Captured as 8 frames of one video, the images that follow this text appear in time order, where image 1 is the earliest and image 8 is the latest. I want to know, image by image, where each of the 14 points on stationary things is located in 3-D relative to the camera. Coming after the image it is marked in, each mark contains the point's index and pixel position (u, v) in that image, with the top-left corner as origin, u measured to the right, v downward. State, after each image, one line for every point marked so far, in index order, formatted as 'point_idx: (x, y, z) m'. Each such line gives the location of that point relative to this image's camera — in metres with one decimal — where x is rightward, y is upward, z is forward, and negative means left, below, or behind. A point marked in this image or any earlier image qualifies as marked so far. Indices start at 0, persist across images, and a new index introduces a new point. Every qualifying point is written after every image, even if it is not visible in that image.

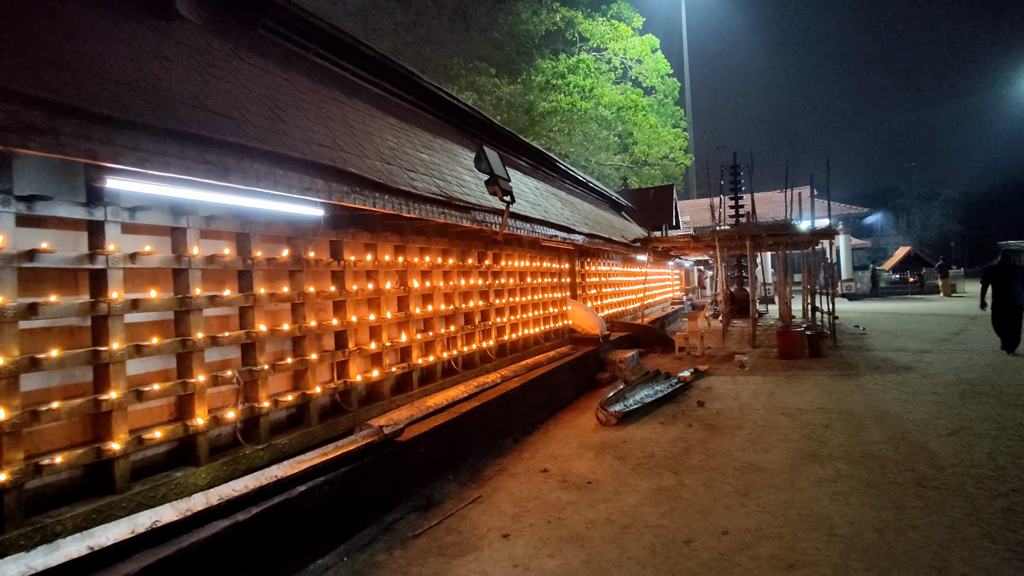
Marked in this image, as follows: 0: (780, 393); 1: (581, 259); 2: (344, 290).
0: (+4.0, -1.6, +9.0) m
1: (+1.5, +0.6, +13.2) m
2: (-1.5, 0.0, +5.3) m
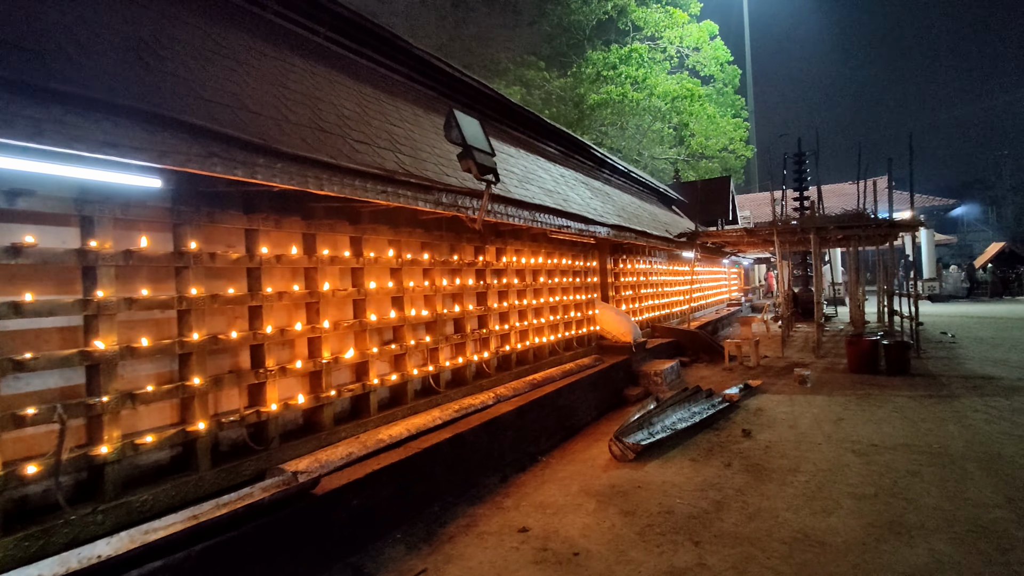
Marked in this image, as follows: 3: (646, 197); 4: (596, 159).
0: (+4.1, -1.6, +7.3) m
1: (+2.0, +0.6, +11.7) m
2: (-1.7, 0.0, +4.1) m
3: (+4.3, +2.9, +19.3) m
4: (+2.1, +3.2, +15.1) m
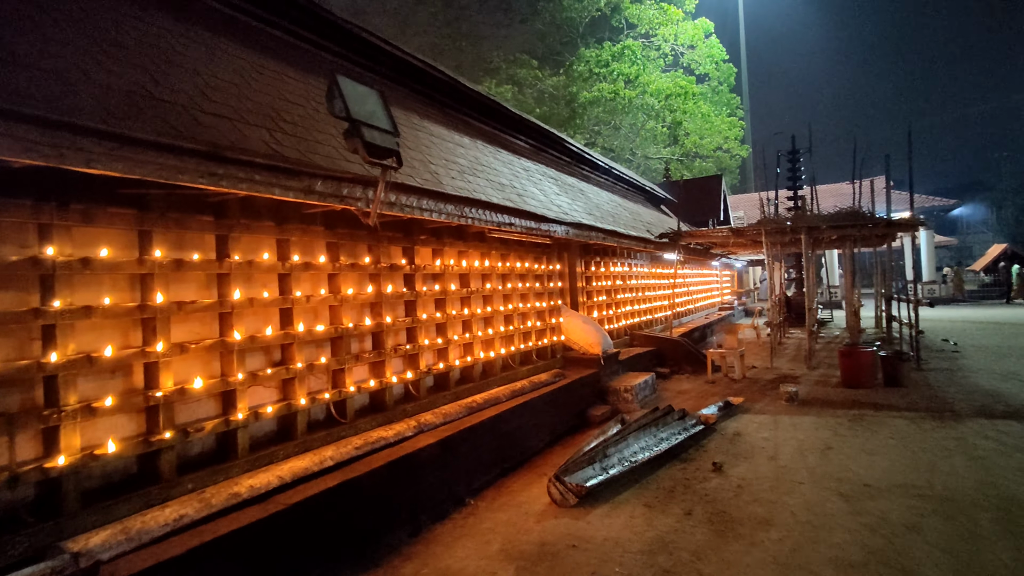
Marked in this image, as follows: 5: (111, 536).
0: (+3.4, -1.7, +6.2) m
1: (+1.3, +0.5, +10.6) m
2: (-2.4, -0.1, +3.1) m
3: (+3.7, +2.8, +18.3) m
4: (+1.5, +3.1, +14.1) m
5: (-2.0, -1.3, +3.0) m
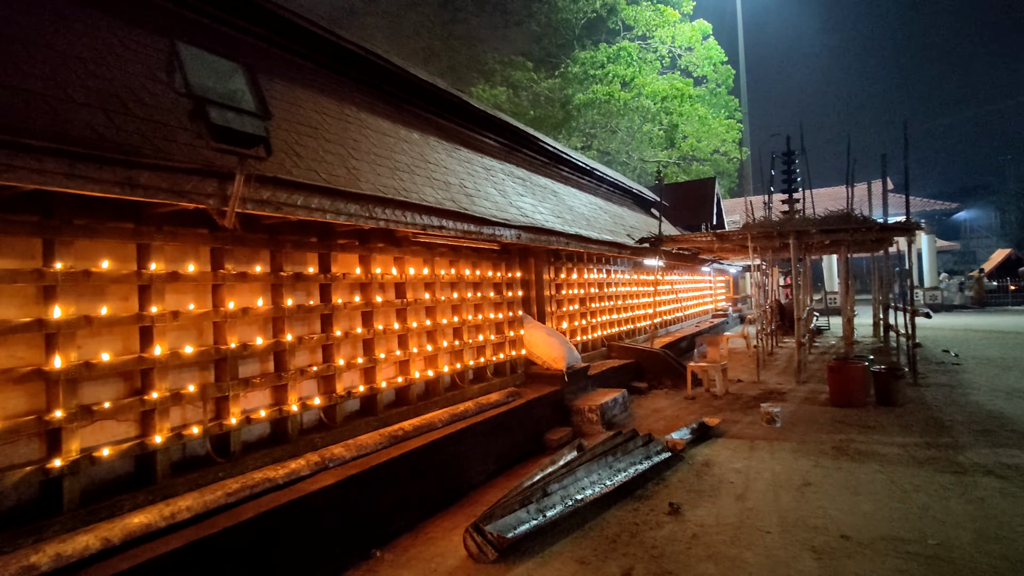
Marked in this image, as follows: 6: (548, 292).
0: (+2.8, -1.8, +5.4) m
1: (+0.7, +0.4, +9.9) m
2: (-3.0, -0.2, +2.4) m
3: (+3.1, +2.6, +17.6) m
4: (+0.9, +3.0, +13.4) m
5: (-2.7, -1.3, +2.3) m
6: (+0.6, -0.1, +9.6) m
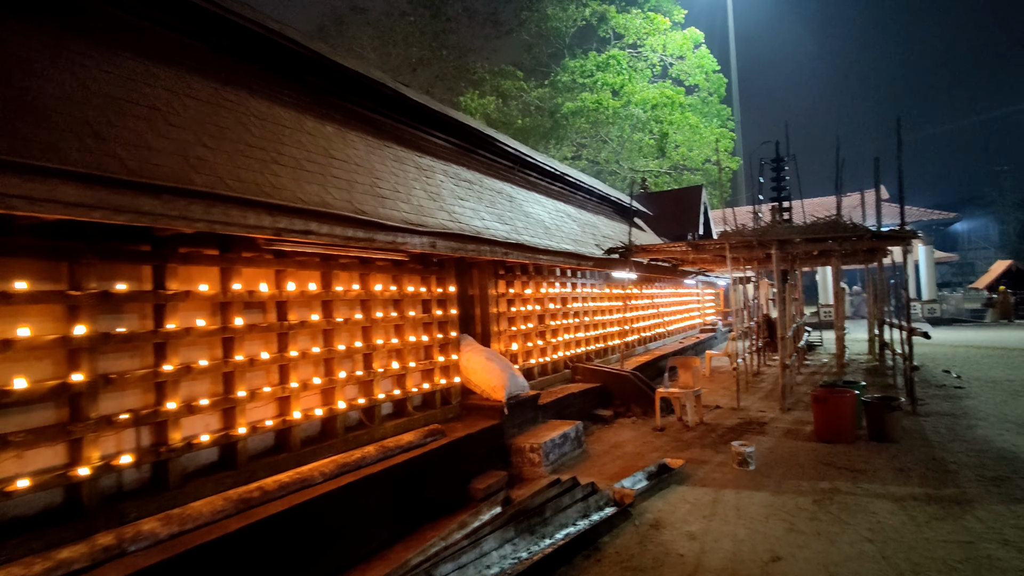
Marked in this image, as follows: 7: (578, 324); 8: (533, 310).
0: (+2.0, -1.9, +4.3) m
1: (-0.1, +0.1, +8.7) m
2: (-3.8, -0.3, +1.2) m
3: (+2.3, +2.2, +16.5) m
4: (0.0, +2.7, +12.3) m
5: (-3.5, -1.4, +1.1) m
6: (-0.3, -0.3, +8.4) m
7: (+1.2, -0.7, +11.1) m
8: (+0.4, -0.4, +9.5) m
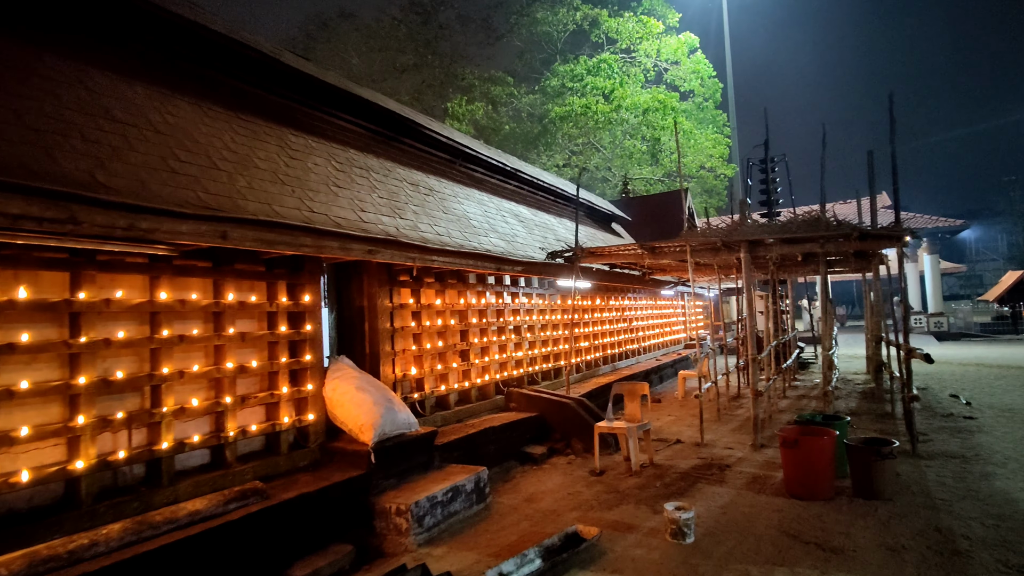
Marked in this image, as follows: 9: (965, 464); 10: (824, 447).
0: (+0.8, -2.0, +2.6) m
1: (-1.3, 0.0, +7.1) m
2: (-5.1, -0.2, -0.4) m
3: (+1.1, +1.9, +14.9) m
4: (-1.1, +2.5, +10.7) m
5: (-4.7, -1.4, -0.6) m
6: (-1.4, -0.4, +6.8) m
7: (+0.1, -0.8, +9.4) m
8: (-0.8, -0.5, +7.9) m
9: (+5.1, -2.0, +6.8) m
10: (+3.0, -1.5, +5.8) m
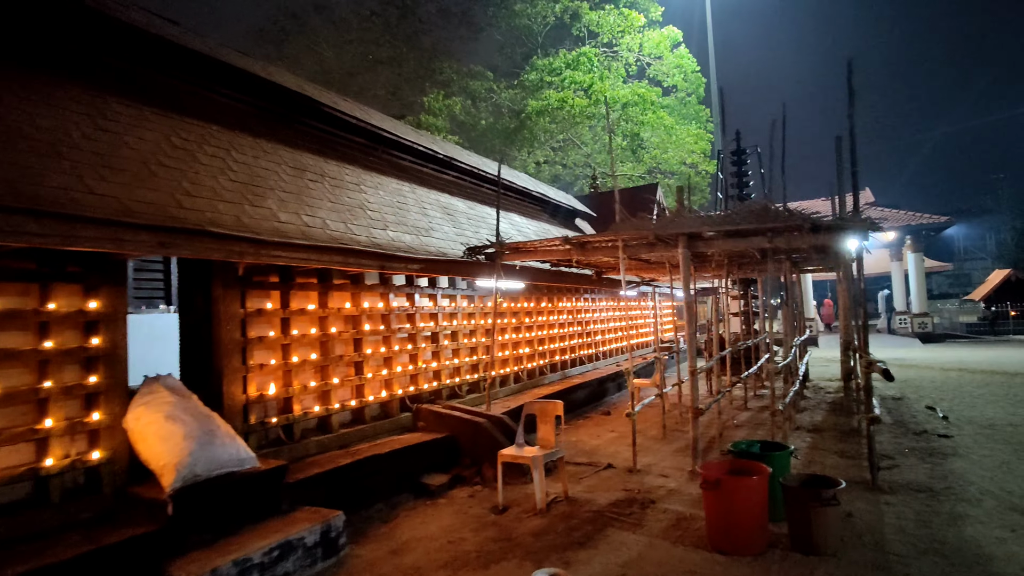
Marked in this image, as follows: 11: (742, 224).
0: (-0.4, -2.0, +1.4) m
1: (-2.5, 0.0, +5.9) m
2: (-6.2, -0.3, -1.7) m
3: (-0.1, +1.9, +13.7) m
4: (-2.3, +2.5, +9.5) m
5: (-5.8, -1.4, -1.8) m
6: (-2.6, -0.4, +5.6) m
7: (-1.1, -0.8, +8.2) m
8: (-2.0, -0.5, +6.7) m
9: (+4.0, -2.0, +5.6) m
10: (+1.8, -1.5, +4.6) m
11: (+2.6, +0.8, +6.8) m
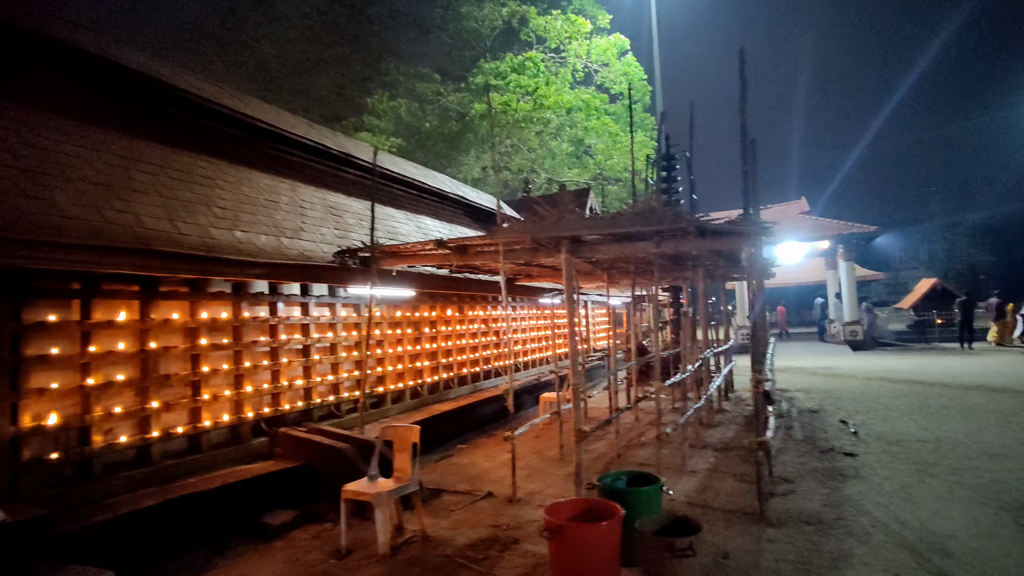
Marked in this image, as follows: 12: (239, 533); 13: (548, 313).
0: (-1.4, -2.0, +0.5) m
1: (-3.8, -0.1, +4.9) m
2: (-7.0, -0.2, -2.9) m
3: (-2.0, +1.8, +12.8) m
4: (-3.9, +2.4, +8.5) m
5: (-6.6, -1.4, -3.0) m
6: (-3.9, -0.5, +4.6) m
7: (-2.6, -0.9, +7.3) m
8: (-3.4, -0.6, +5.7) m
9: (+2.6, -2.1, +5.1) m
10: (+0.6, -1.6, +3.9) m
11: (+1.2, +0.7, +6.2) m
12: (-2.6, -2.3, +5.7) m
13: (+0.8, -0.6, +14.8) m
